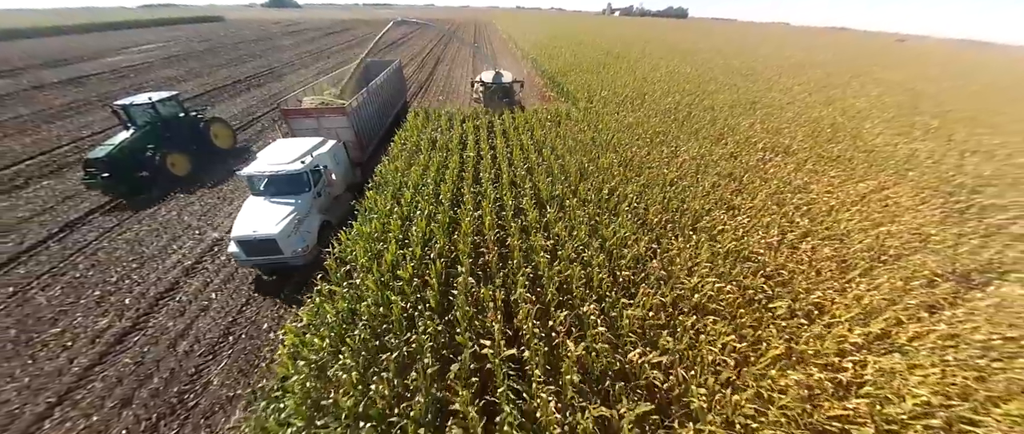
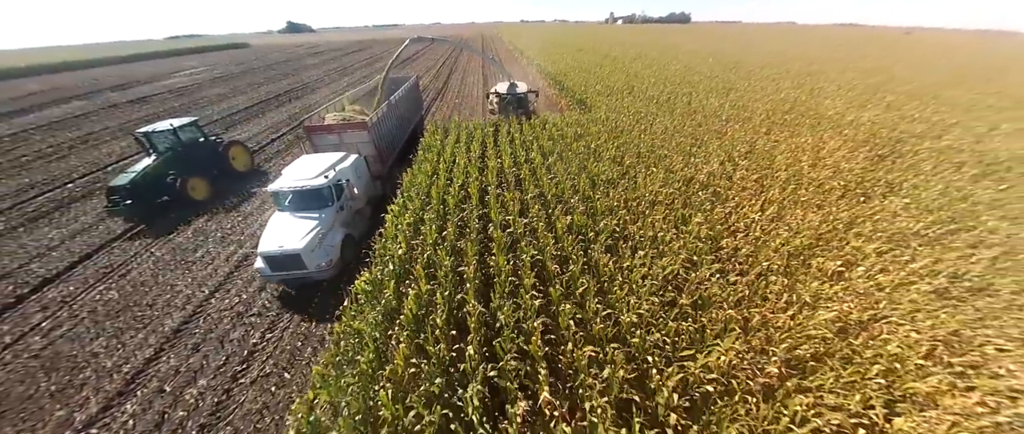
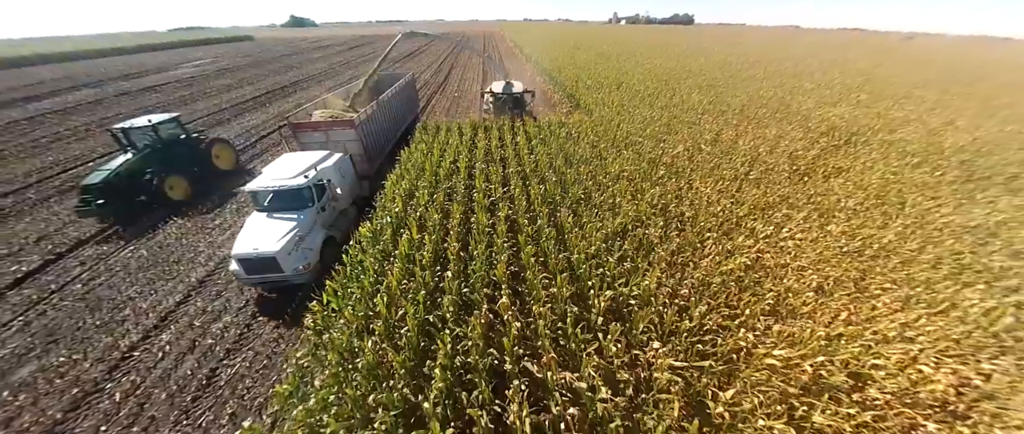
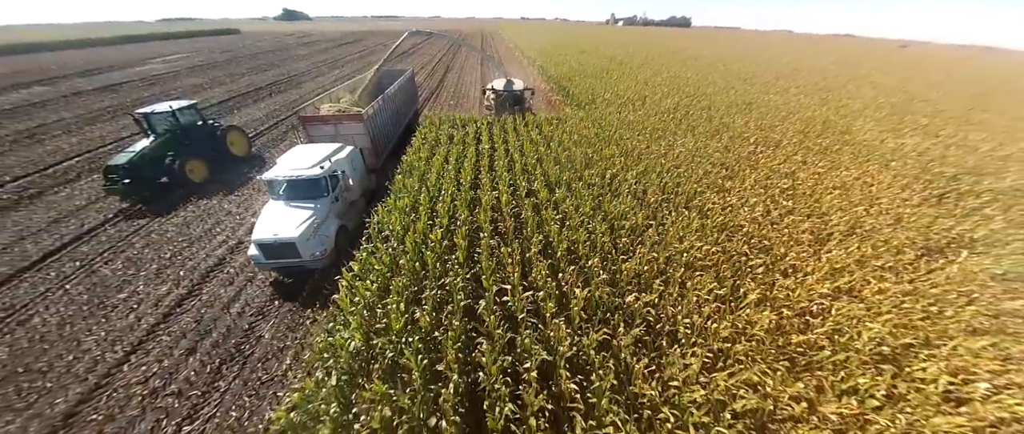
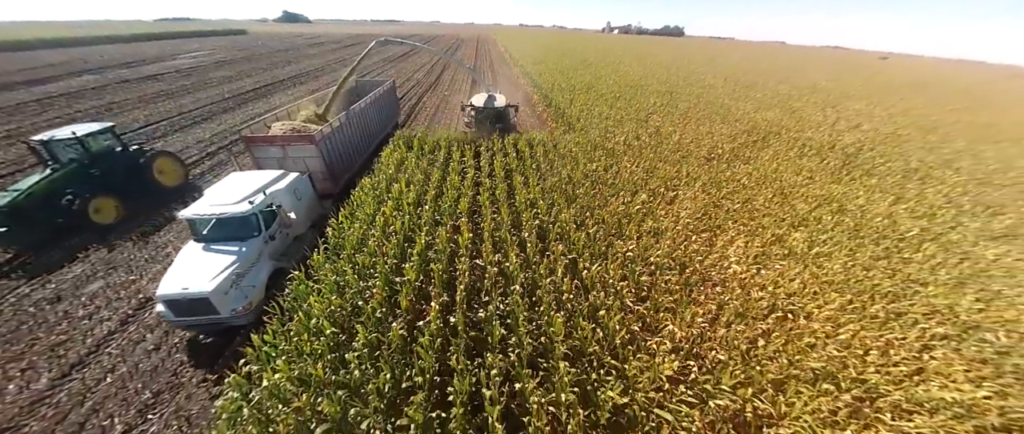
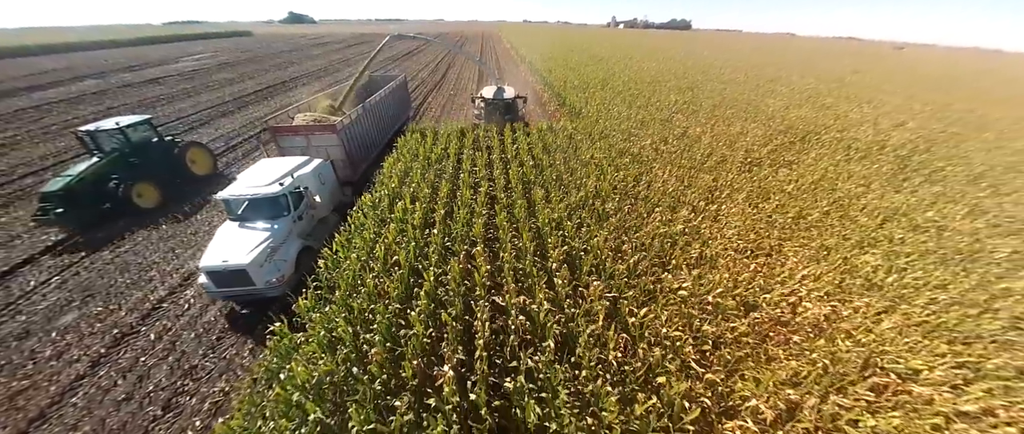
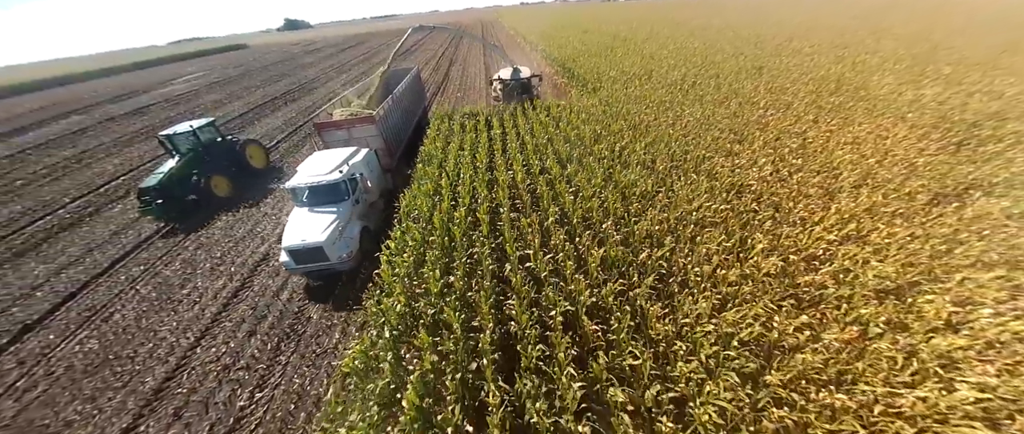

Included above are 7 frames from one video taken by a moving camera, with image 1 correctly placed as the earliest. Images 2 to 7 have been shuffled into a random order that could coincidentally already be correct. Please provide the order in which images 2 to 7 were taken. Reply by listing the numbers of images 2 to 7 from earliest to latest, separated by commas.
4, 7, 2, 3, 6, 5
